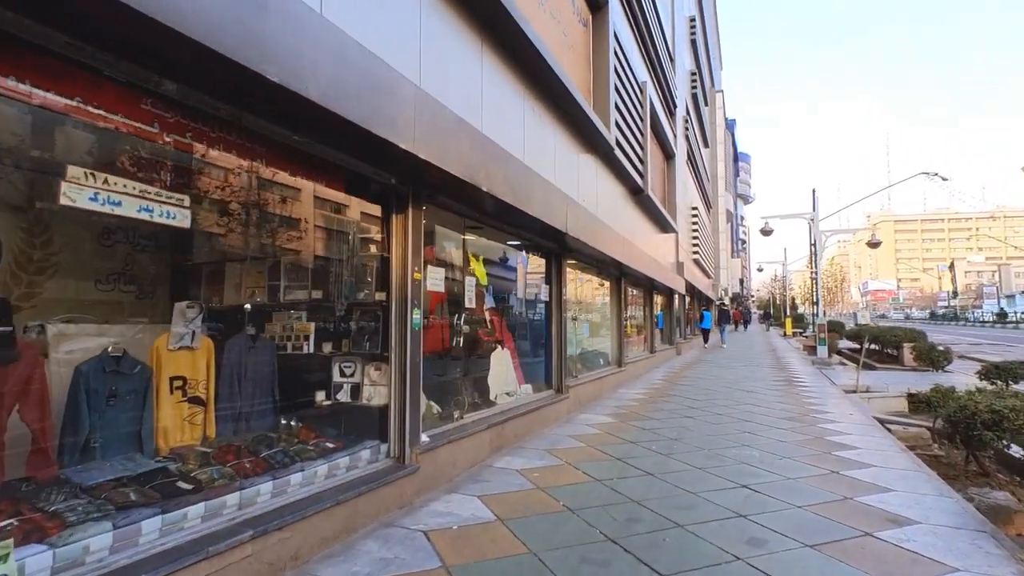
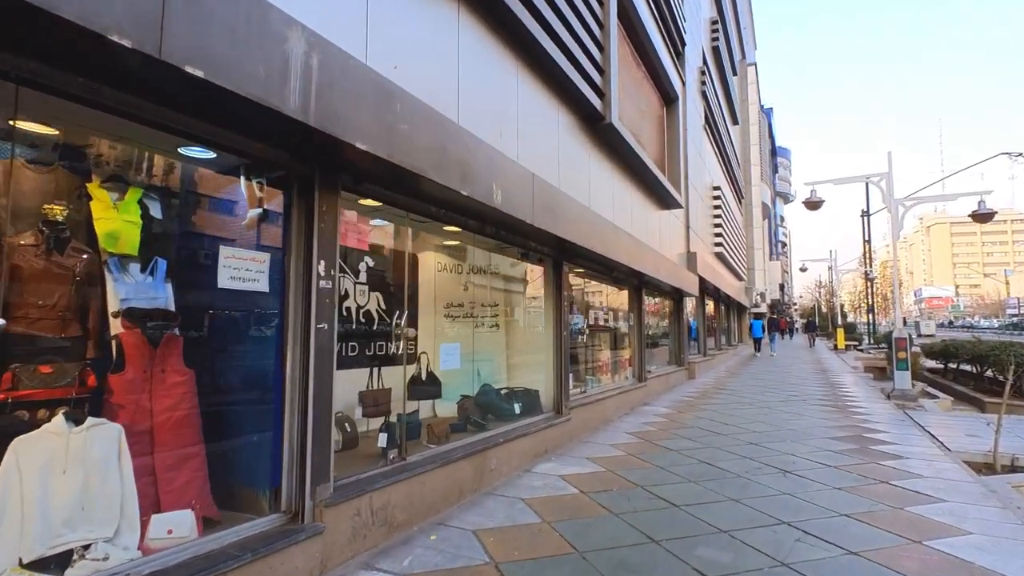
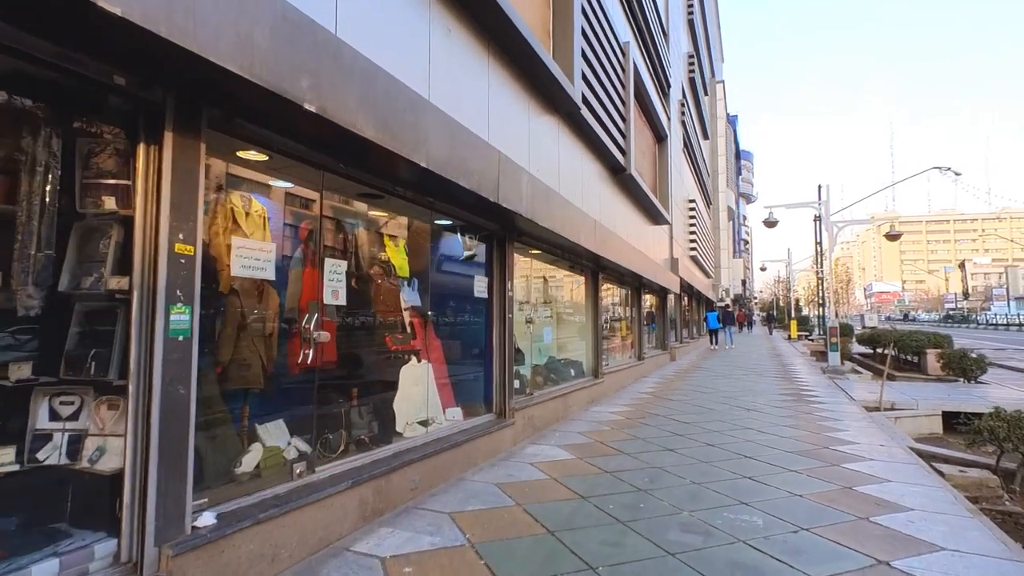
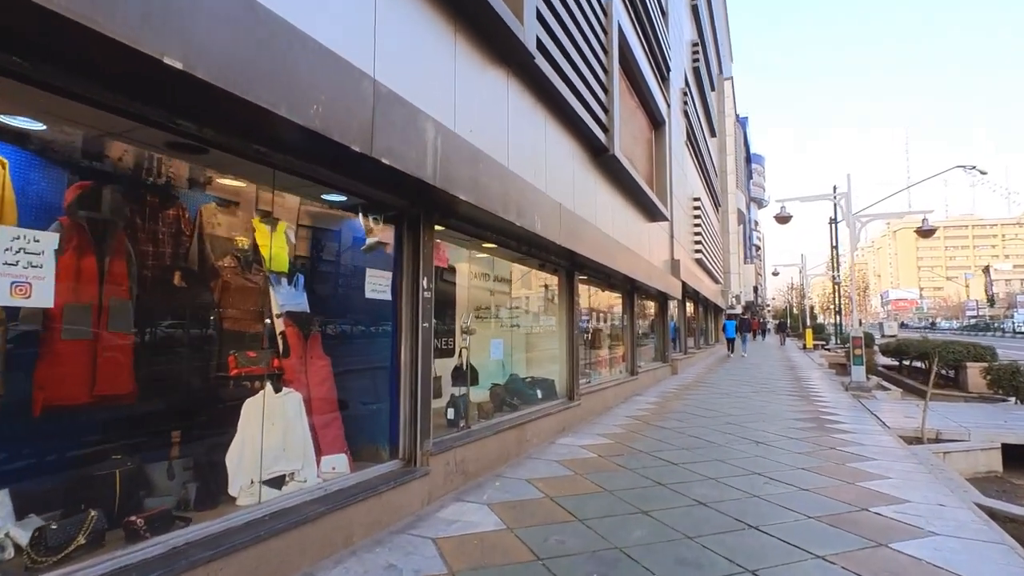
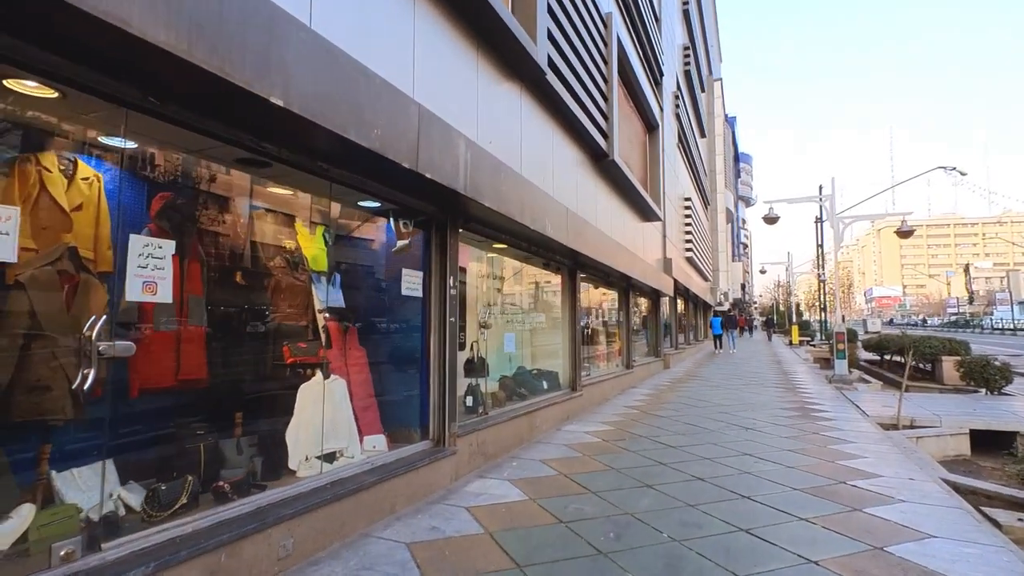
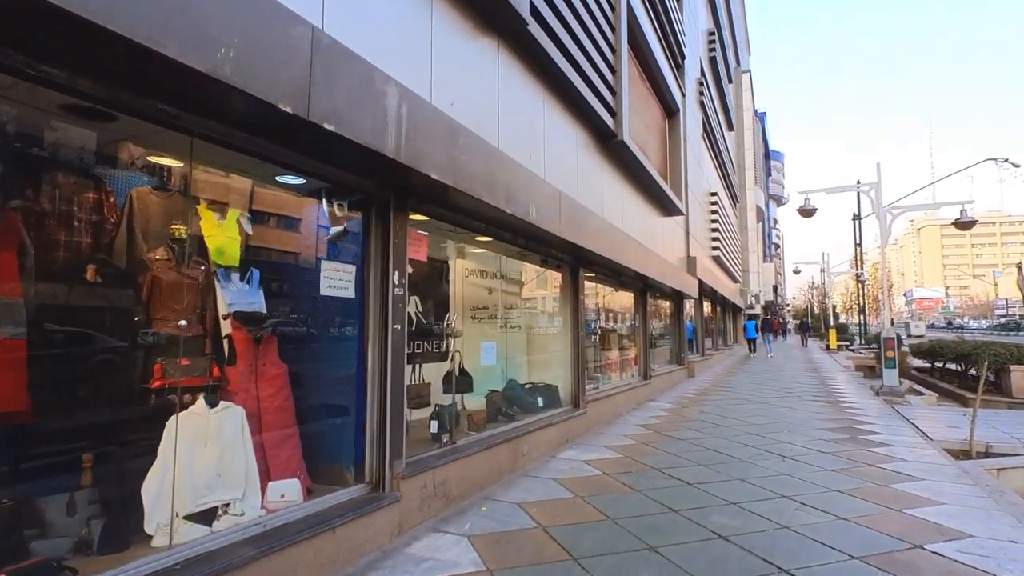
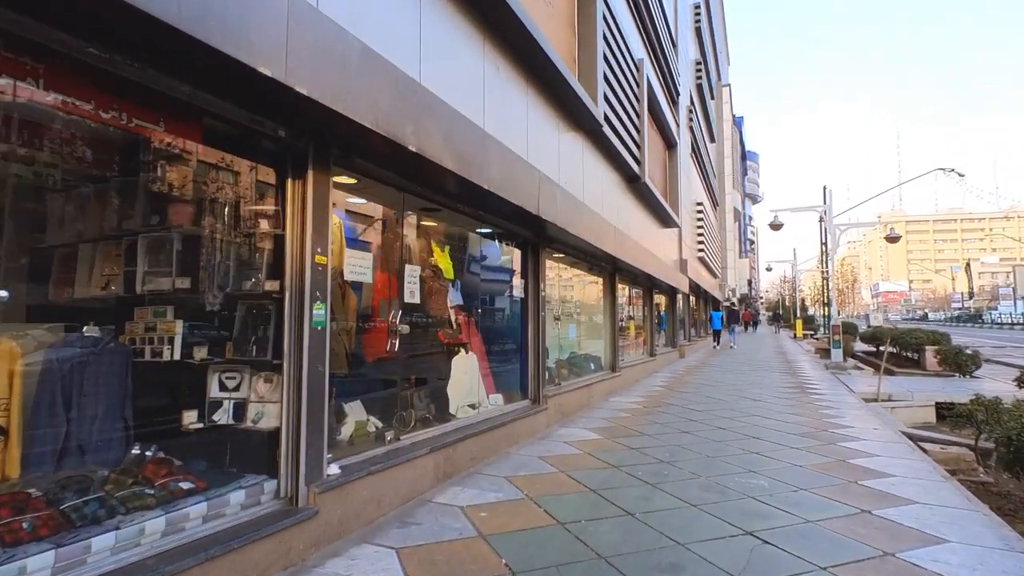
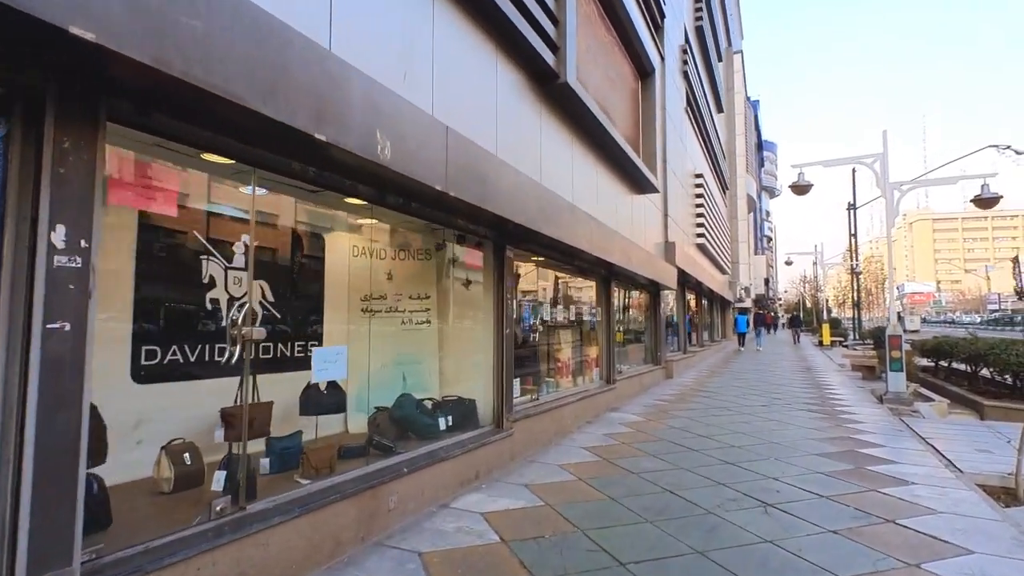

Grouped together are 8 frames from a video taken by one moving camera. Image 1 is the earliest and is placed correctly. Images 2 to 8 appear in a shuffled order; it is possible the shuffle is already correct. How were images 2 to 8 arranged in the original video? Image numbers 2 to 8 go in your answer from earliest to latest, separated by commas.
7, 3, 5, 4, 6, 2, 8
